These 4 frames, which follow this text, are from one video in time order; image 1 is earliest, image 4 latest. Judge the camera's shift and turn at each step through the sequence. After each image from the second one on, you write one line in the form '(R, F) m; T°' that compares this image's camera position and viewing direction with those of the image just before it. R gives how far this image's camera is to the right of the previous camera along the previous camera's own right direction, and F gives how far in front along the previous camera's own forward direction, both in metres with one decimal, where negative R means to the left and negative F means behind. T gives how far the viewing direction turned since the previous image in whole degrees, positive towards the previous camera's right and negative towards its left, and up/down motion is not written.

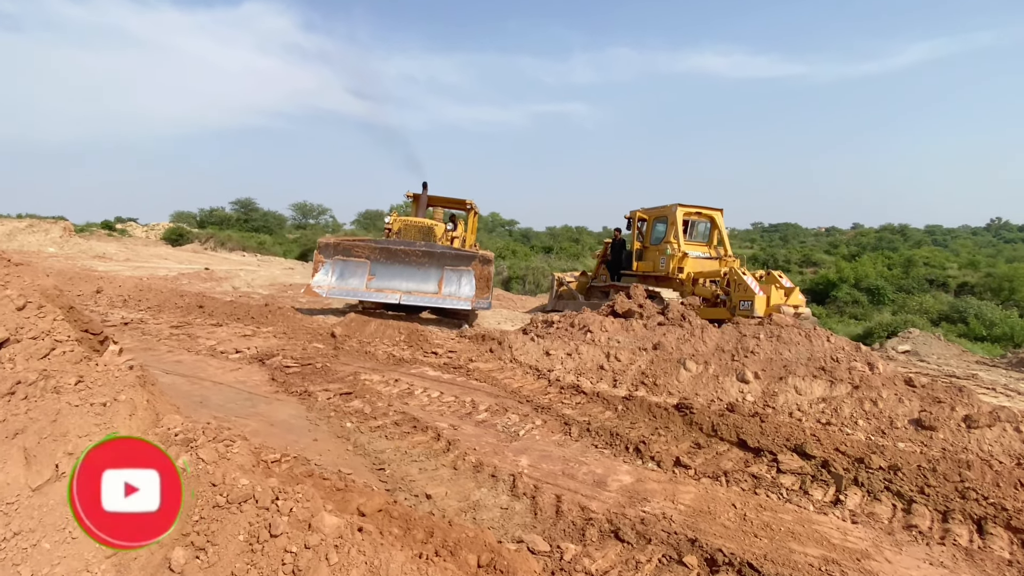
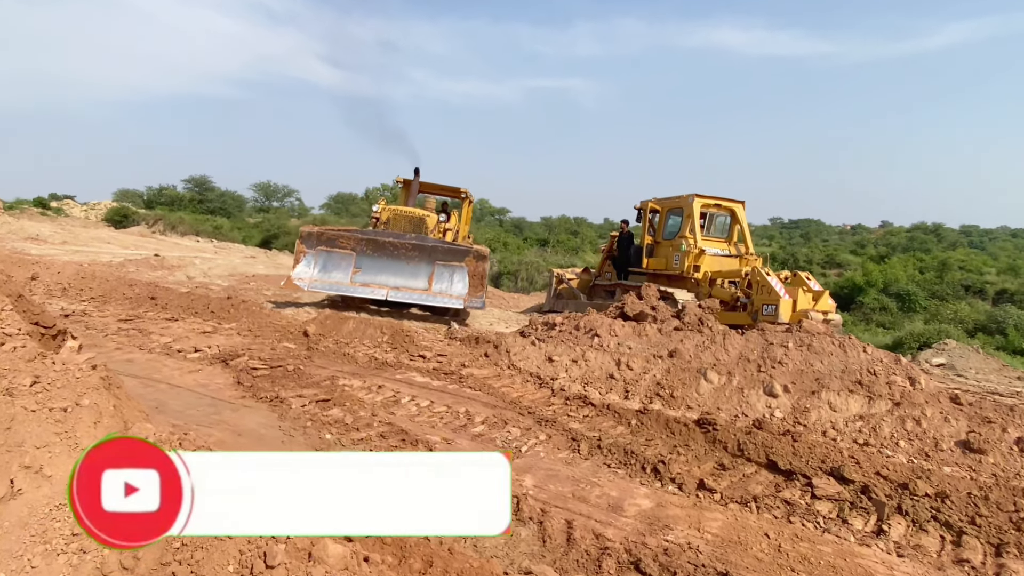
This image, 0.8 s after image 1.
(-0.3, +0.6) m; +3°
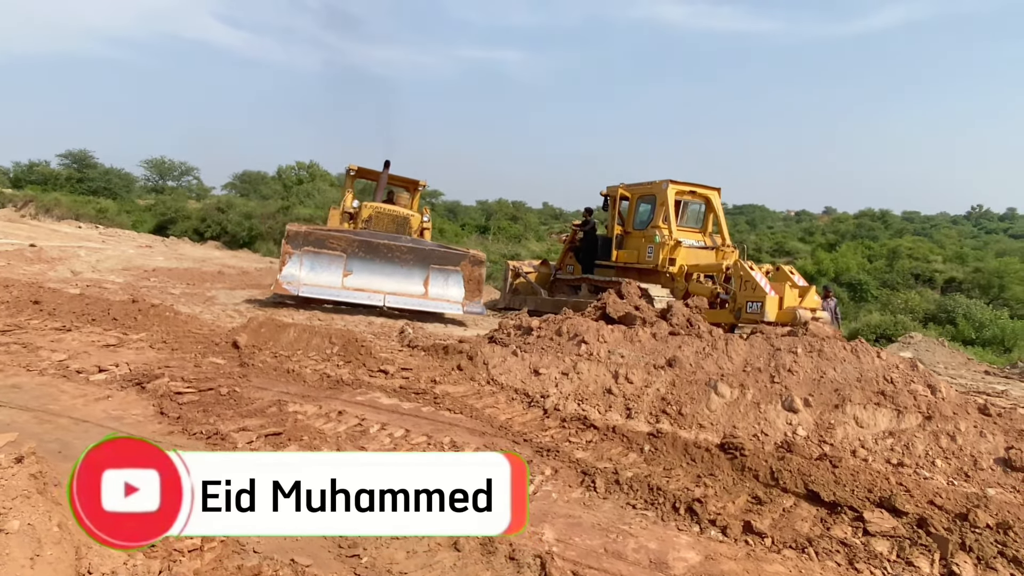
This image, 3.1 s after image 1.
(-0.8, +0.9) m; +9°
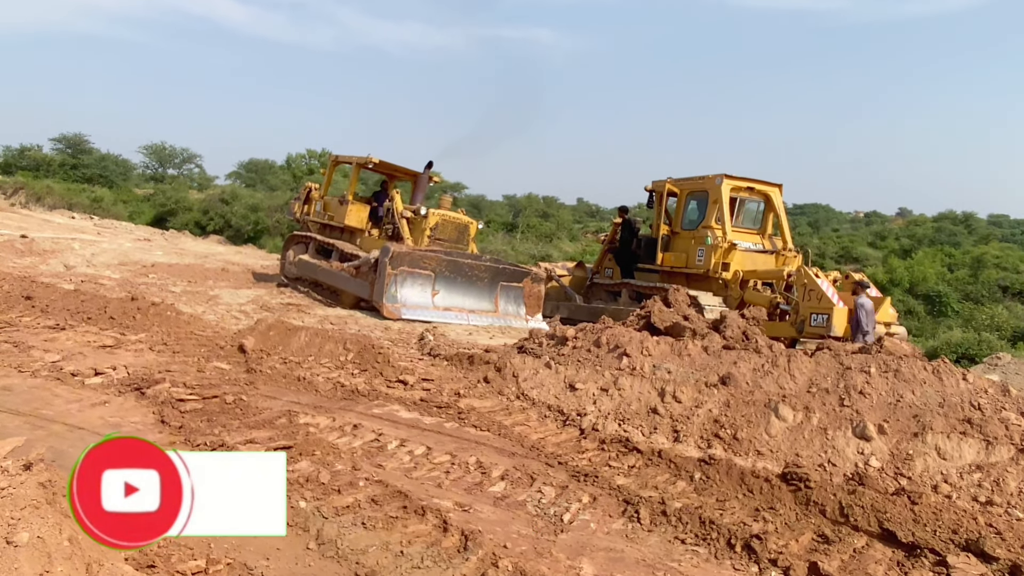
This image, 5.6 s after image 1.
(-0.2, +0.5) m; -1°
